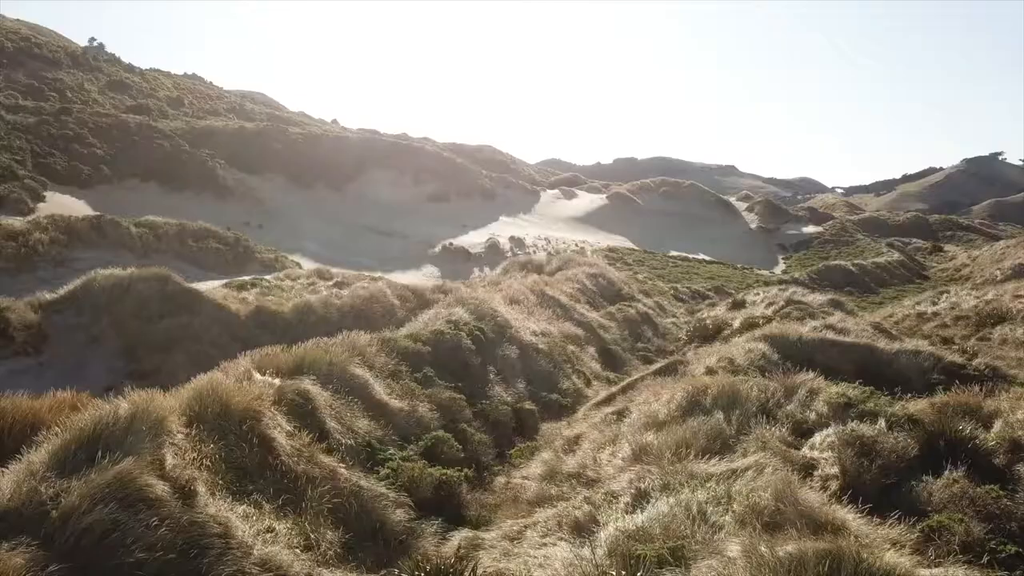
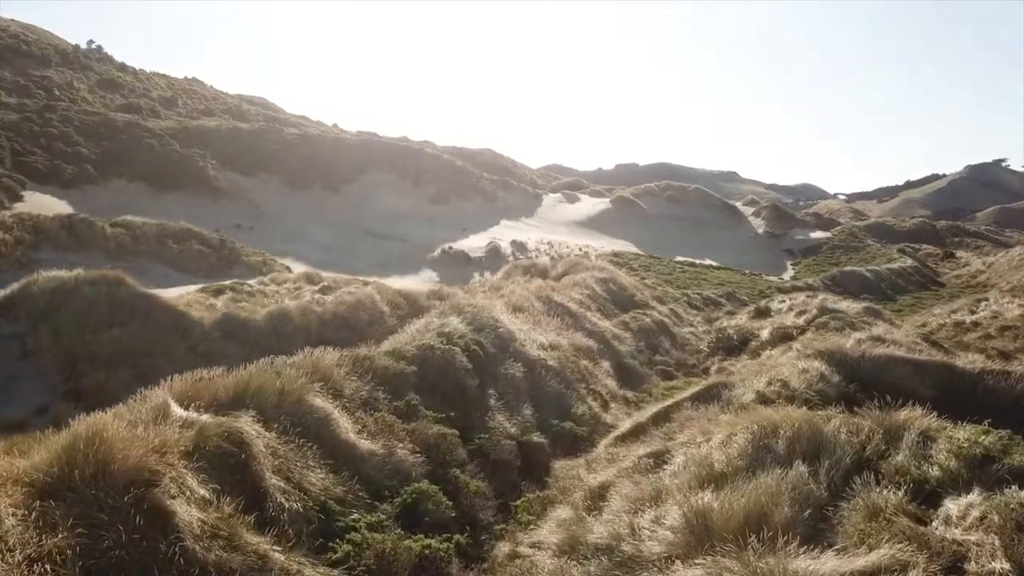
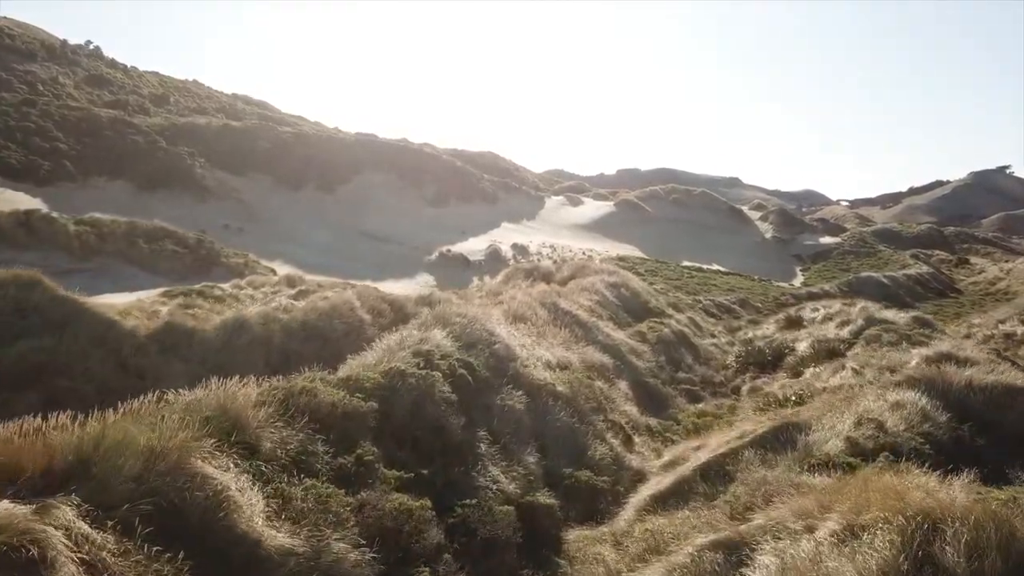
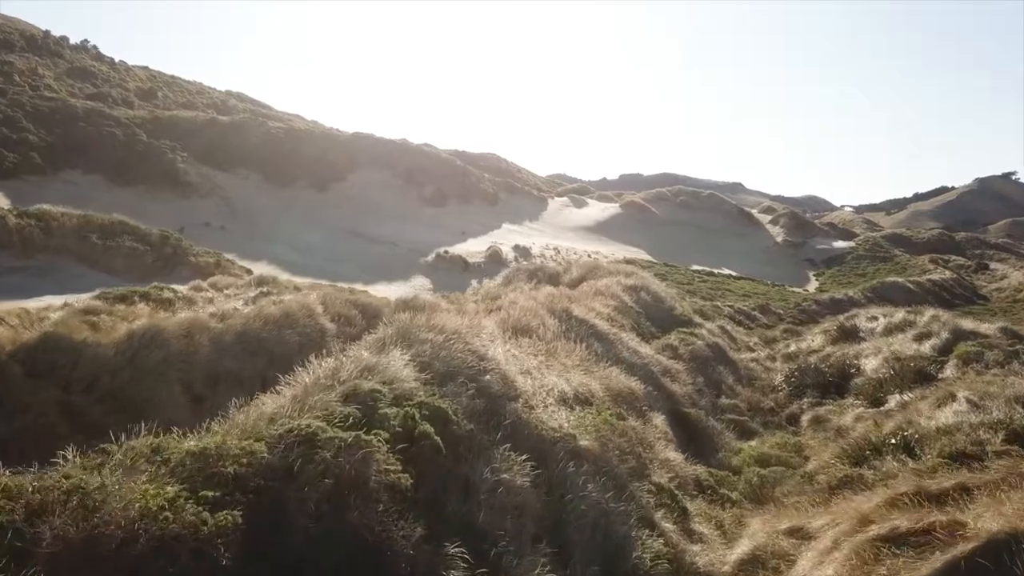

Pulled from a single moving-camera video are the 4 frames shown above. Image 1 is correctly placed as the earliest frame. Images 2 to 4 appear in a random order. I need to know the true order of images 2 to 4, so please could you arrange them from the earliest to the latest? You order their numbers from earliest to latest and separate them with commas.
2, 3, 4
